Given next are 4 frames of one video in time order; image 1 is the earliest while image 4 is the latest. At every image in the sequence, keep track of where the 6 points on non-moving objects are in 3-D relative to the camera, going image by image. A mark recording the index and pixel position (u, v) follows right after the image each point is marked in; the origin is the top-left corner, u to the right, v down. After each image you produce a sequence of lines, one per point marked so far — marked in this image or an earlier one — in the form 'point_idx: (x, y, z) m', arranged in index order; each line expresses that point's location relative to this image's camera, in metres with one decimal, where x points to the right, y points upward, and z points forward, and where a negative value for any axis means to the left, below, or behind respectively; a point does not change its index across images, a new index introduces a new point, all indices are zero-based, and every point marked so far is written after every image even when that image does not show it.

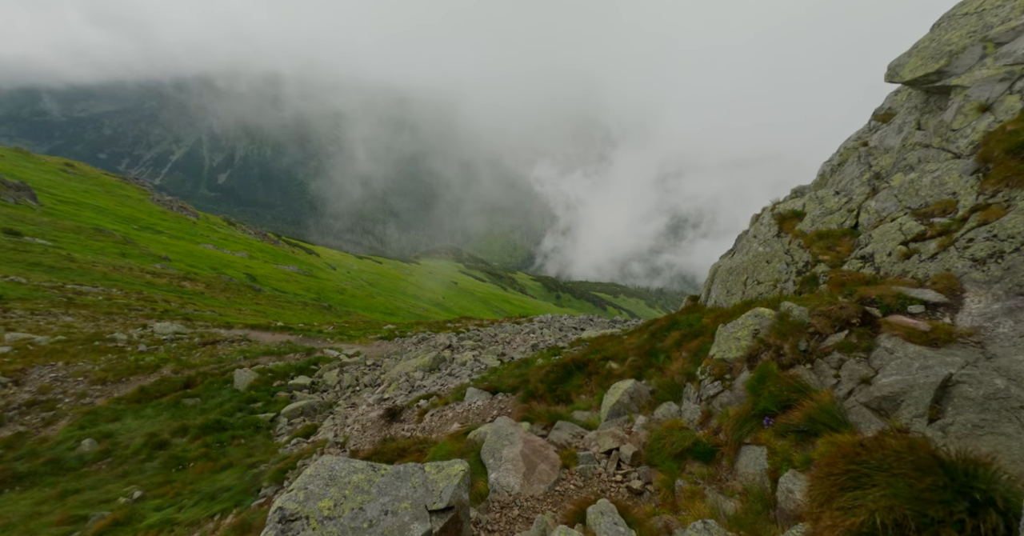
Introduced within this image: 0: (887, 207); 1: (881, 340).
0: (+14.5, +2.4, +16.8) m
1: (+9.0, -1.7, +10.6) m
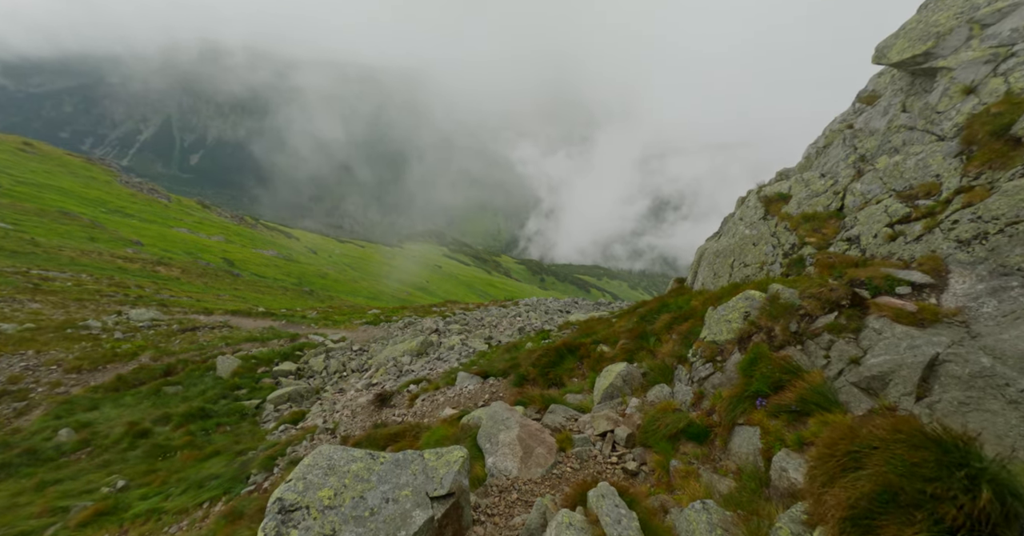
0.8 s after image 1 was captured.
0: (+14.1, +3.1, +17.1) m
1: (+8.9, -1.3, +10.8) m
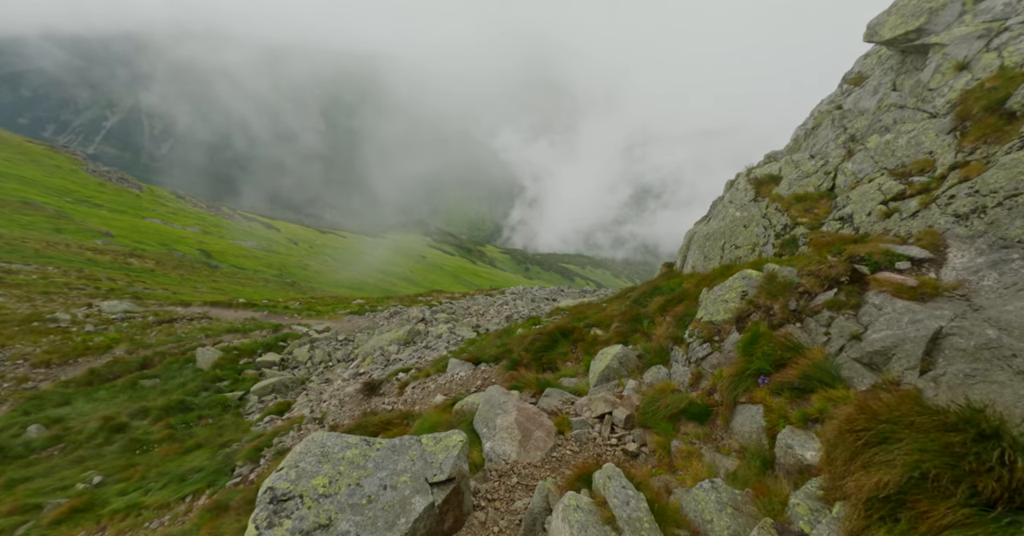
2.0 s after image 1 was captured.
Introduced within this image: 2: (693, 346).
0: (+13.8, +3.9, +17.1) m
1: (+8.8, -0.7, +10.7) m
2: (+5.6, -2.5, +13.5) m
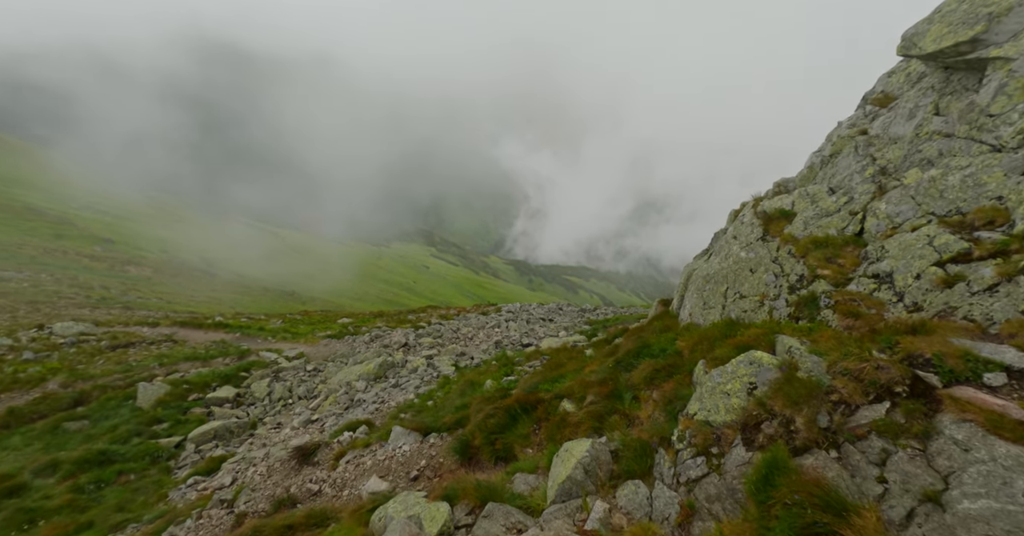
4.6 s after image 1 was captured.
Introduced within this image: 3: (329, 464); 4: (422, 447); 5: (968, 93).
0: (+12.2, +1.7, +13.6) m
1: (+7.1, -2.6, +7.1) m
2: (+3.9, -4.4, +9.8) m
3: (-7.7, -8.2, +18.3) m
4: (-3.4, -6.8, +16.6) m
5: (+14.8, +5.7, +14.1) m
